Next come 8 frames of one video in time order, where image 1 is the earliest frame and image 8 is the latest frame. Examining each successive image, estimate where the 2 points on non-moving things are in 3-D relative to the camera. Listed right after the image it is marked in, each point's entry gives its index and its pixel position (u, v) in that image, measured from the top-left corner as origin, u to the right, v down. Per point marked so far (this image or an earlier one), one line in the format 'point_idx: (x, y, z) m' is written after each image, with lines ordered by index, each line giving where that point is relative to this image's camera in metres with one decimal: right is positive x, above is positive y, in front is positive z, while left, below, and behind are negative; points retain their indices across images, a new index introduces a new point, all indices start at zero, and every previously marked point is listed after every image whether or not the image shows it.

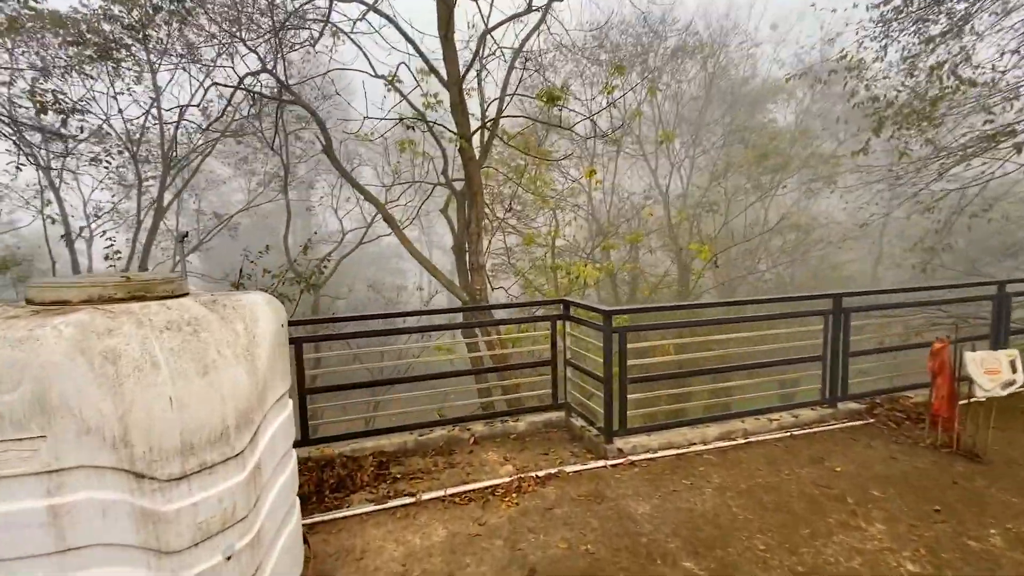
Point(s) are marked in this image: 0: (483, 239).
0: (-0.3, +0.5, +5.2) m
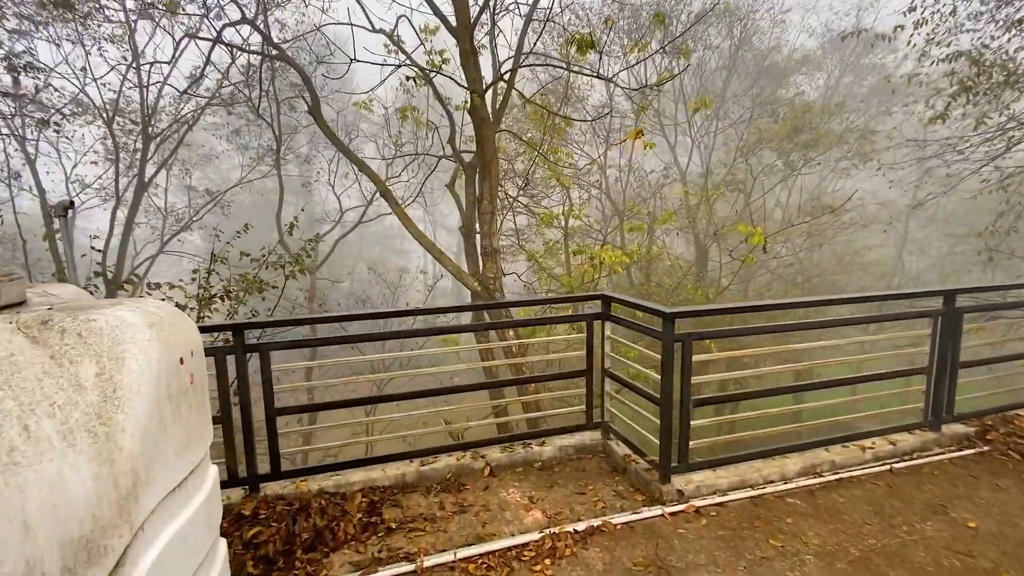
0: (-0.2, +0.6, +4.6) m
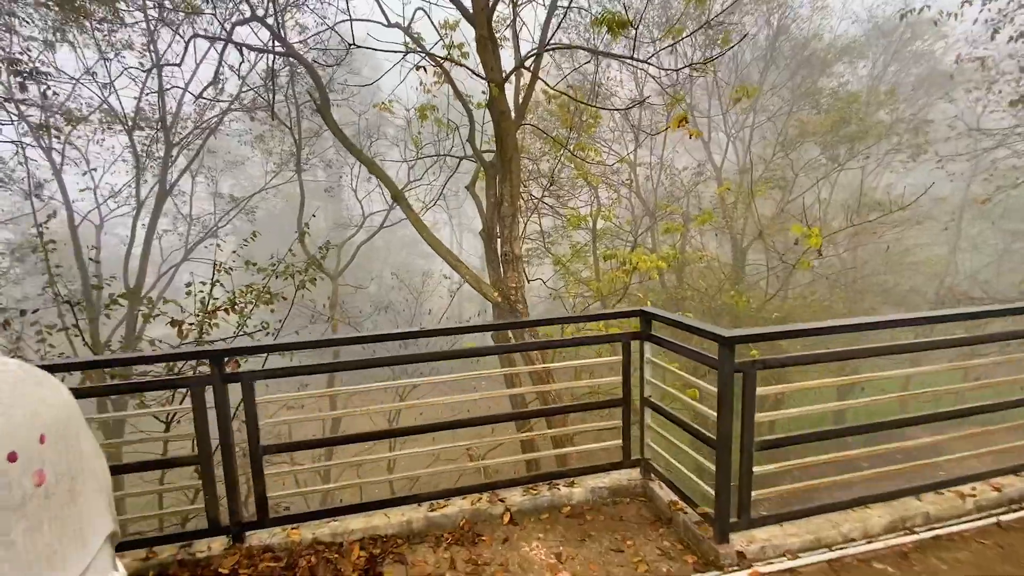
0: (+0.1, +0.6, +4.4) m
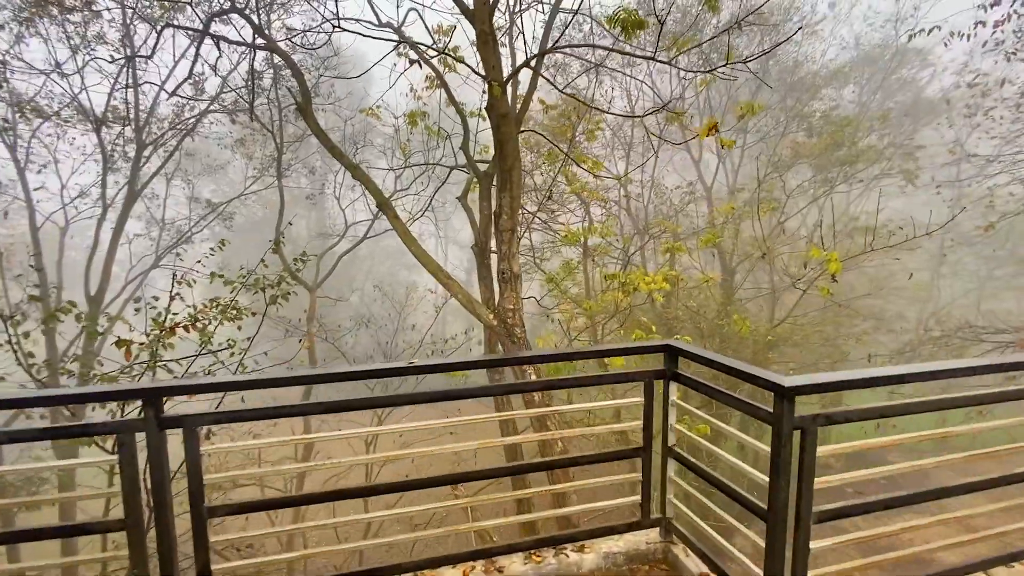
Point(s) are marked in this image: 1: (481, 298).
0: (0.0, +0.4, +4.2) m
1: (-0.3, -0.1, +4.7) m
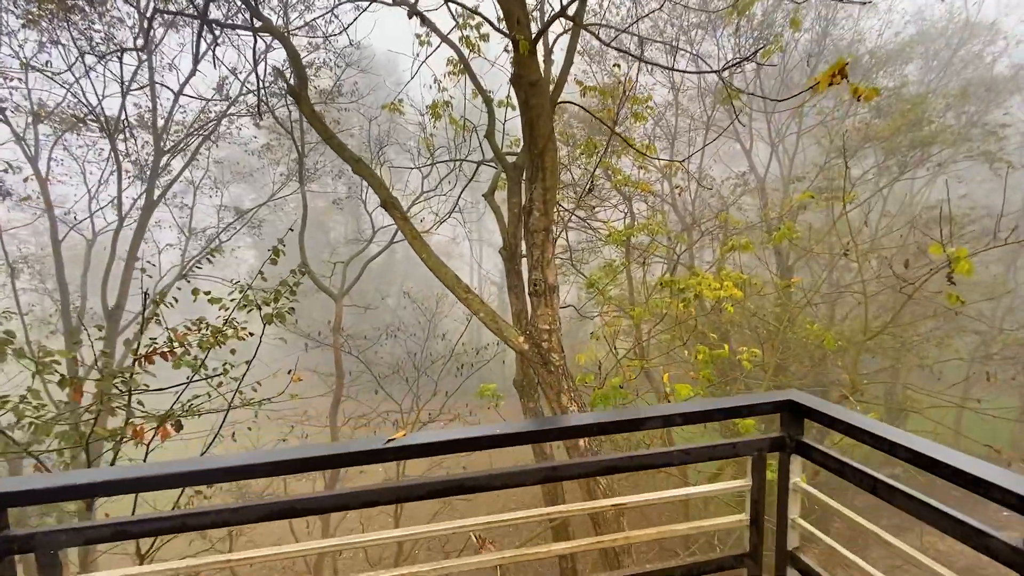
0: (+0.3, +0.4, +3.7) m
1: (0.0, -0.1, +4.3) m
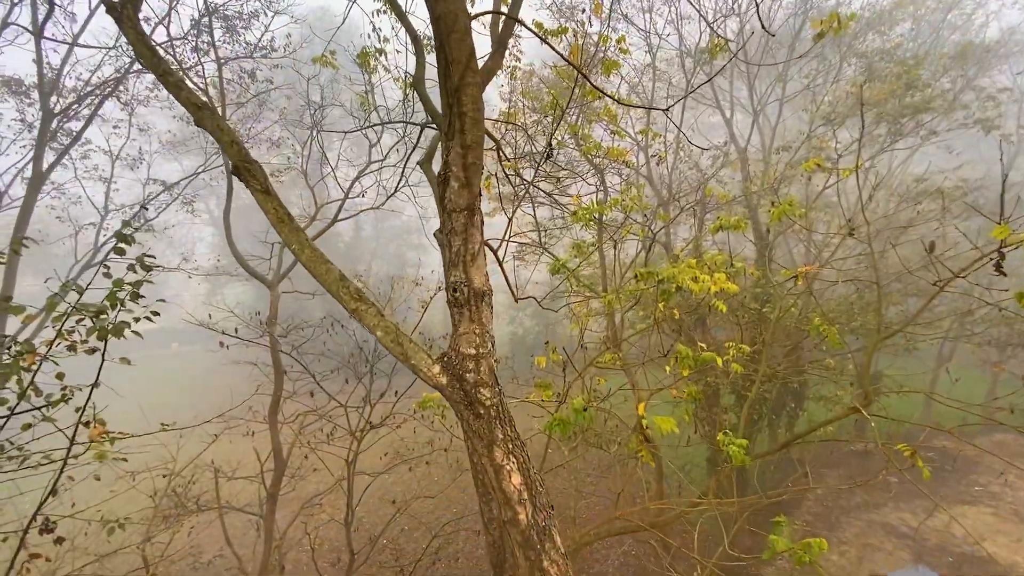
0: (-0.1, +0.4, +3.1) m
1: (-0.3, 0.0, +3.7) m
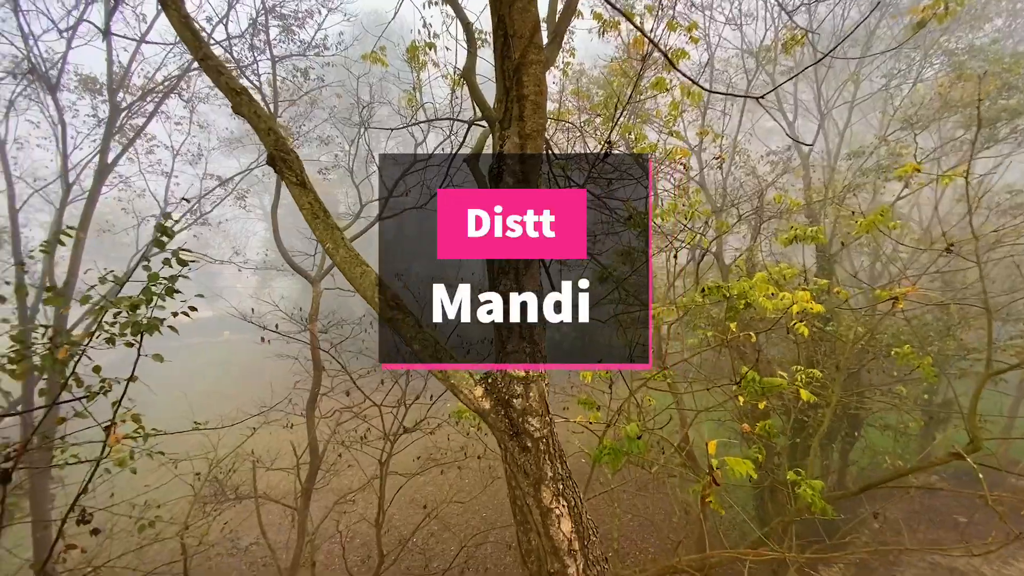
0: (+0.2, +0.4, +2.9) m
1: (0.0, -0.1, +3.5) m
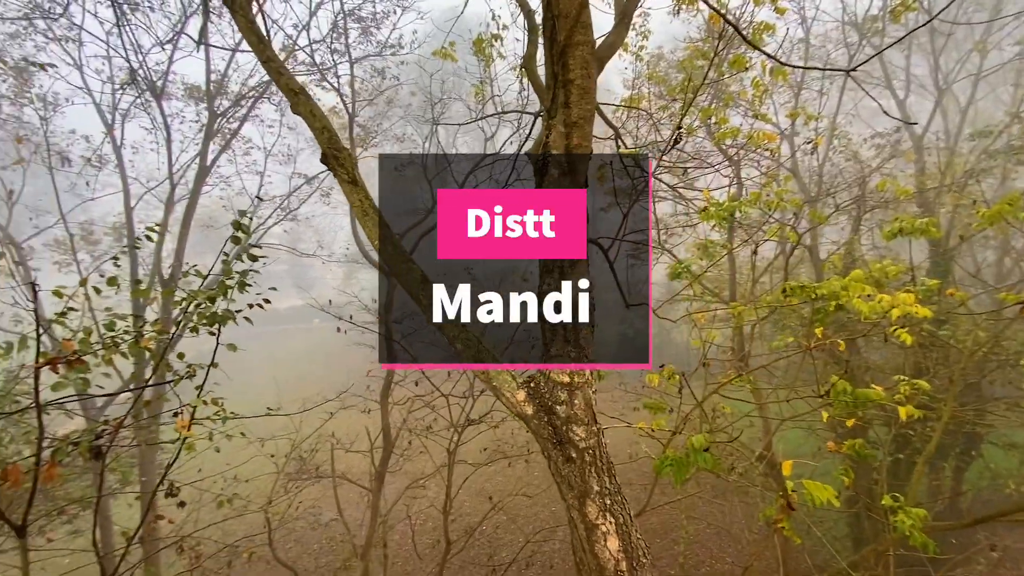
0: (+0.6, +0.4, +2.8) m
1: (+0.4, 0.0, +3.4) m
